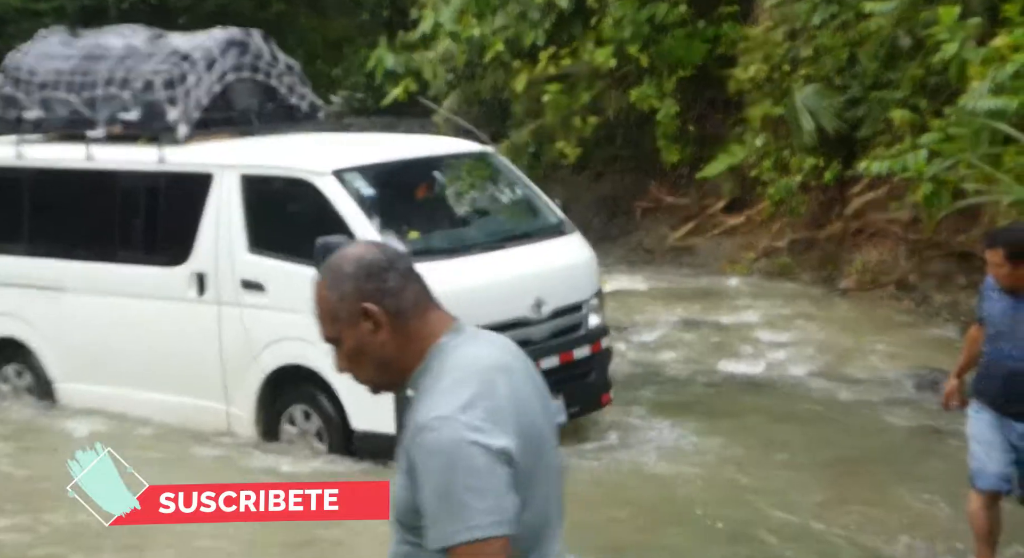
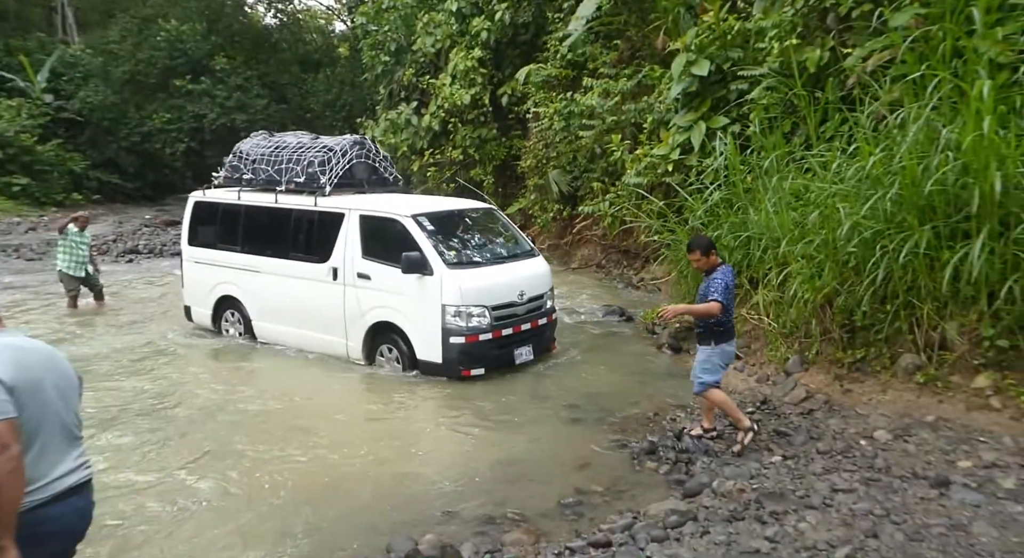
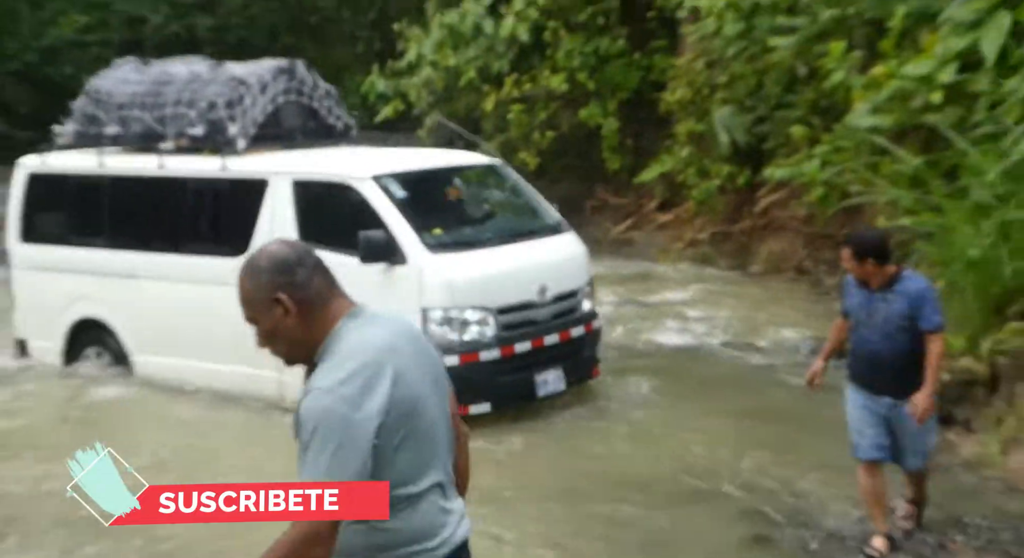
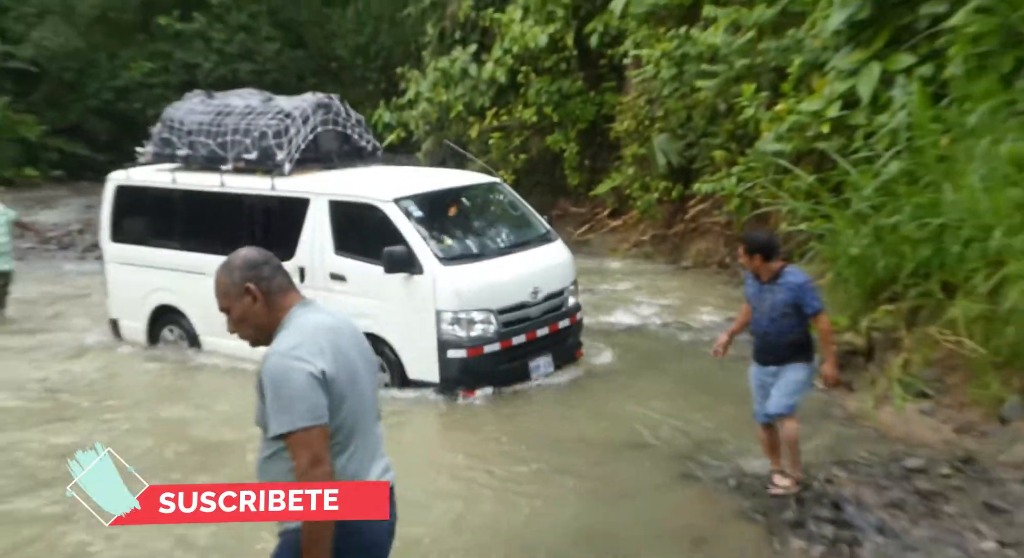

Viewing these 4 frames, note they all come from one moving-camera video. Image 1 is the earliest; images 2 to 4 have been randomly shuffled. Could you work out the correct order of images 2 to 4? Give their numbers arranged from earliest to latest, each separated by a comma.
3, 4, 2
